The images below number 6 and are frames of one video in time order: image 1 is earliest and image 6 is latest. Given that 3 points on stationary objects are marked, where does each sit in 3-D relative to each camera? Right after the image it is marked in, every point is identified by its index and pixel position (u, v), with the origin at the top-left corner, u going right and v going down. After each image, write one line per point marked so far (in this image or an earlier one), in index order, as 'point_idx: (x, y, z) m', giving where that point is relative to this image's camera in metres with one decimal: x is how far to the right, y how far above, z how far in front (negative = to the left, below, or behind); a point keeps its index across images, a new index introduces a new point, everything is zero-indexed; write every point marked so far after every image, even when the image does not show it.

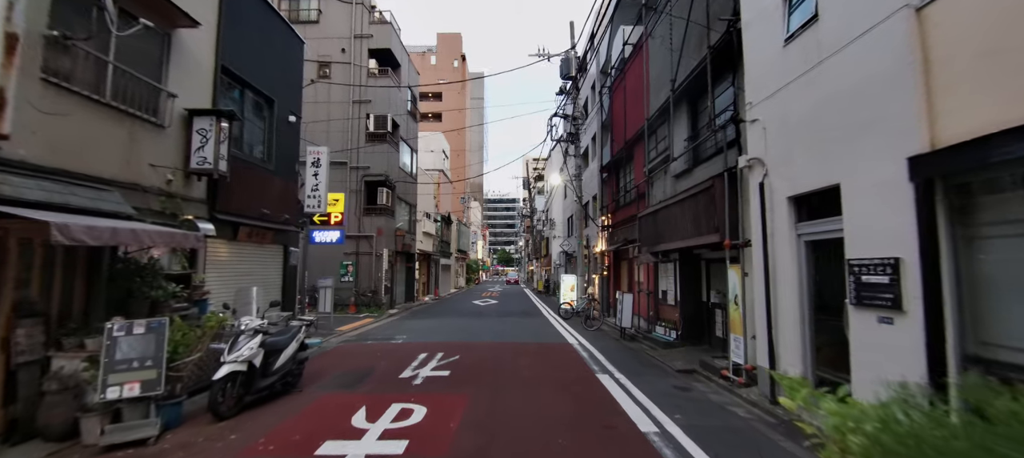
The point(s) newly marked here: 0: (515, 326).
0: (+0.1, -3.6, +14.8) m
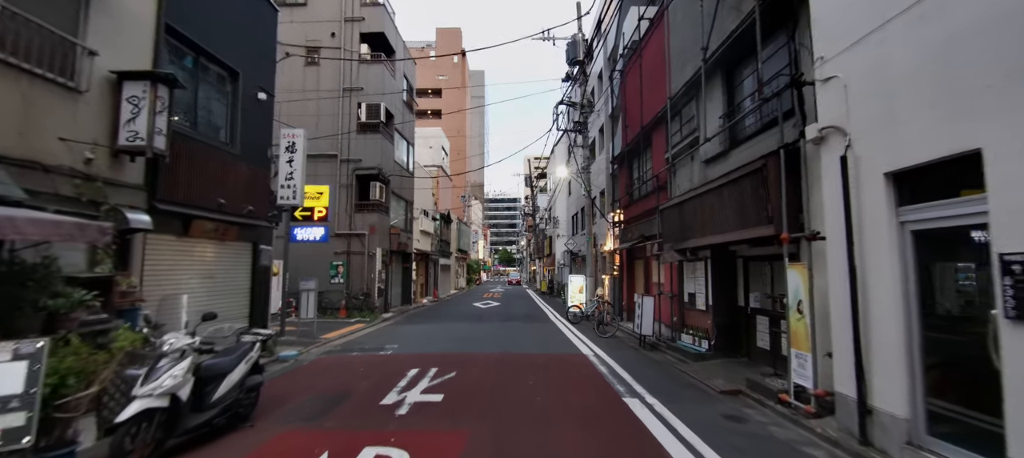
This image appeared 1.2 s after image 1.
0: (+0.2, -3.4, +13.5) m
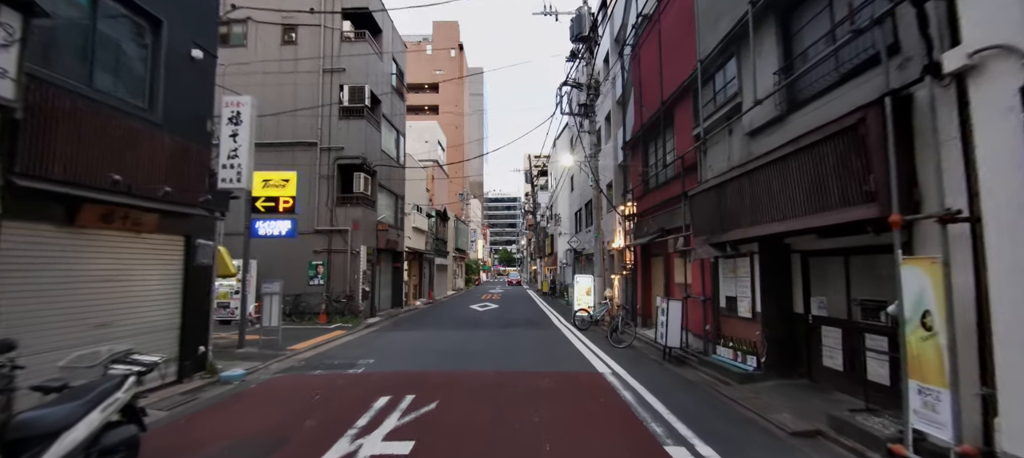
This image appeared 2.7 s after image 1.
0: (+0.2, -3.2, +11.7) m
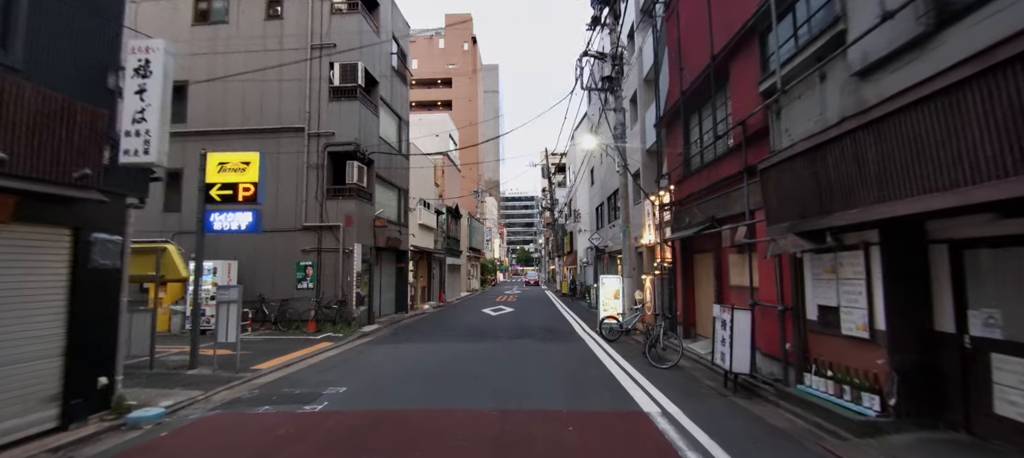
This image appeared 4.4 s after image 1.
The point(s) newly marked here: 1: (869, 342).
0: (+0.6, -3.0, +9.7) m
1: (+4.5, -1.4, +5.1) m
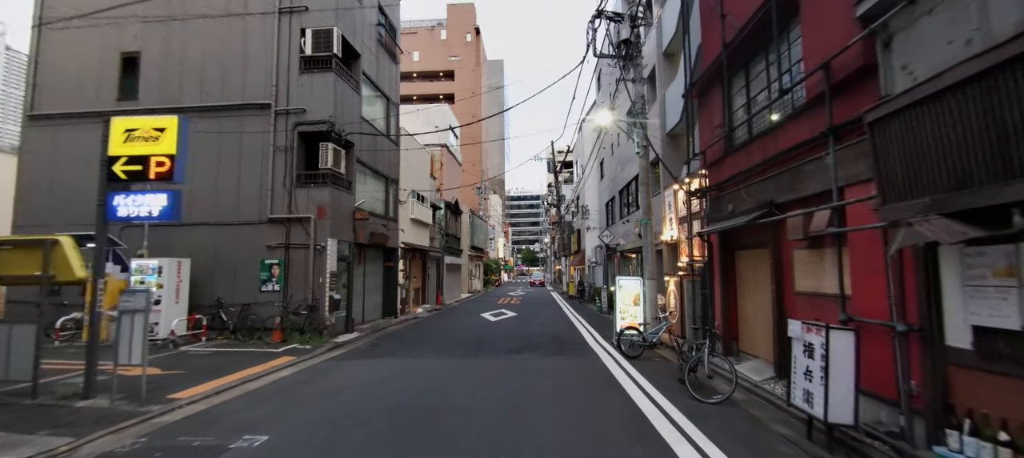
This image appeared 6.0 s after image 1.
0: (+0.5, -2.8, +7.7) m
1: (+4.3, -1.2, +3.1) m
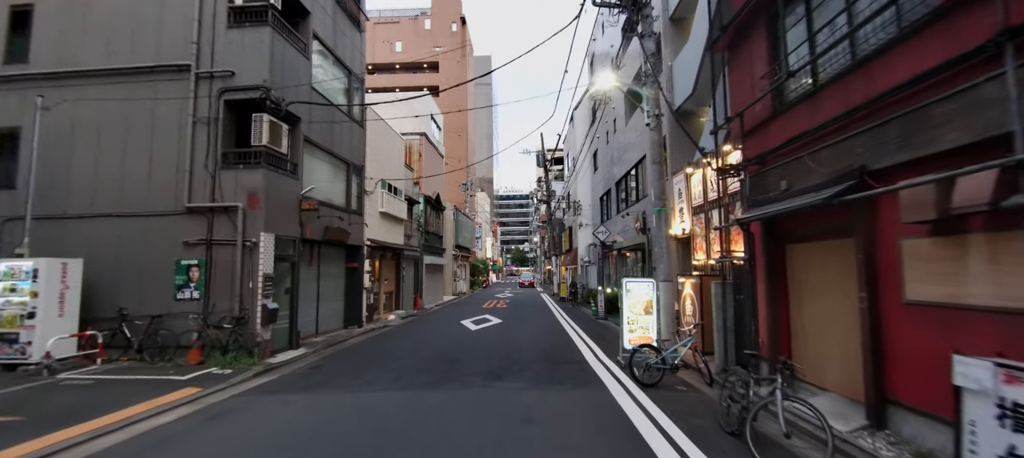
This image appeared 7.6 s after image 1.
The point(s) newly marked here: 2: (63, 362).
0: (+0.2, -2.6, +5.6) m
1: (+4.1, -1.0, +1.0) m
2: (-9.0, -2.6, +8.0) m
